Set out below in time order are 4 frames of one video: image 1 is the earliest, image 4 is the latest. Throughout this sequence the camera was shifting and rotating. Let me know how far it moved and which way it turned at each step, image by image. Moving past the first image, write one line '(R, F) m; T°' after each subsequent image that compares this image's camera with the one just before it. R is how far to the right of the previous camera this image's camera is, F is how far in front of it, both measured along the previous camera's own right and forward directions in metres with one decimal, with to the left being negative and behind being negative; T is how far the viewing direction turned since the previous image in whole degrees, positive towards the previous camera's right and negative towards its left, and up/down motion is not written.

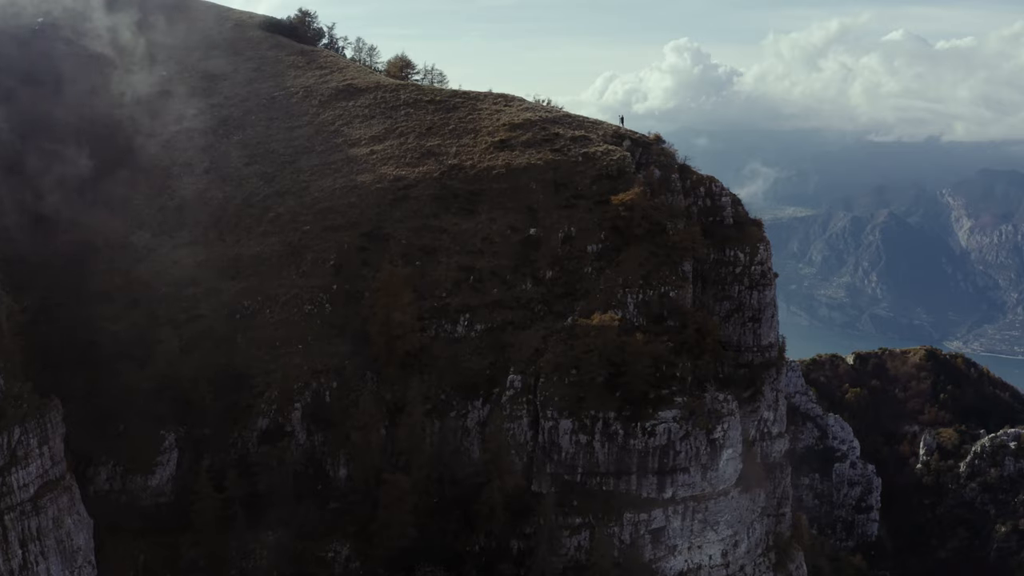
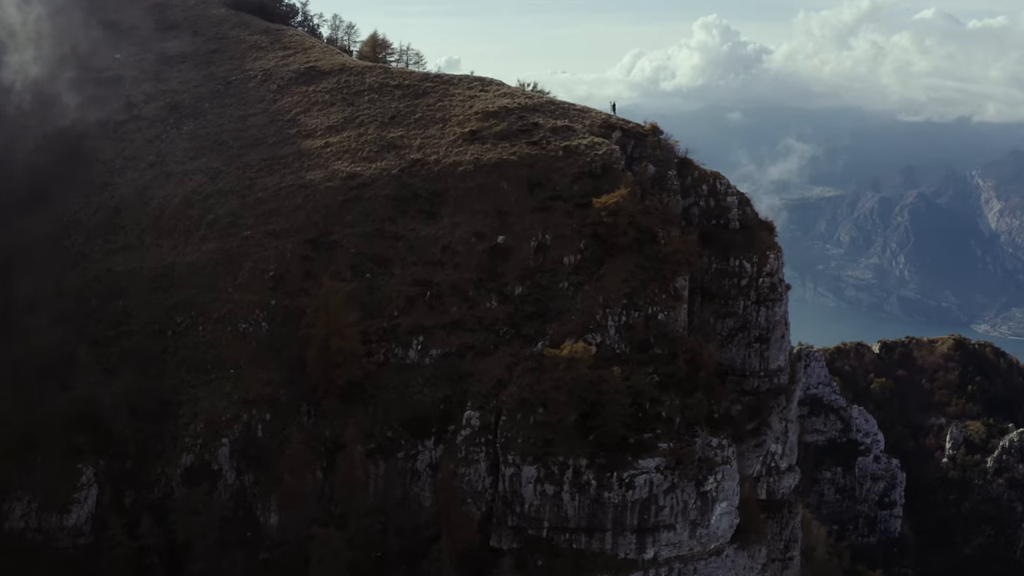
(+4.3, +7.5) m; -2°
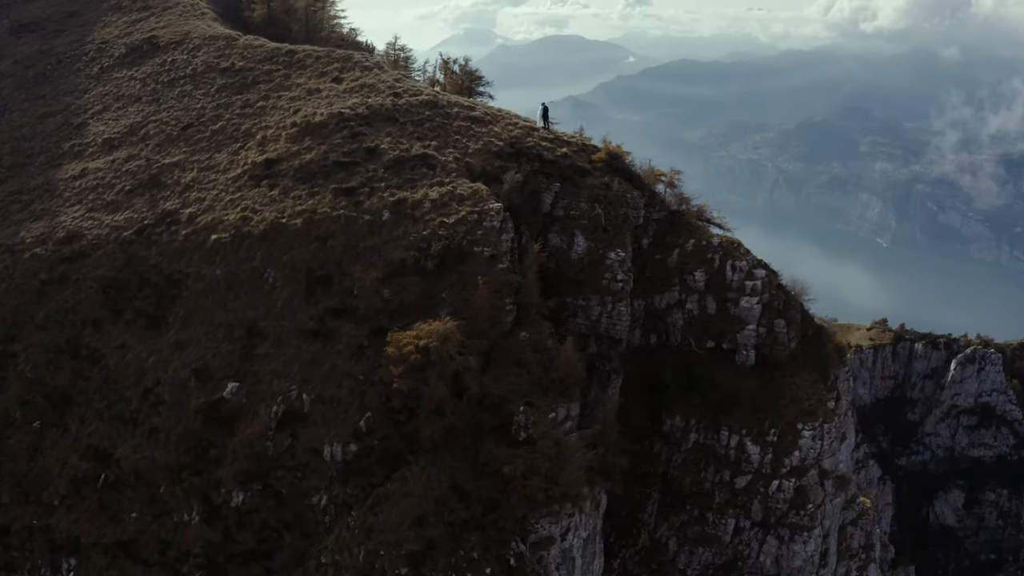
(+16.3, +25.8) m; -13°
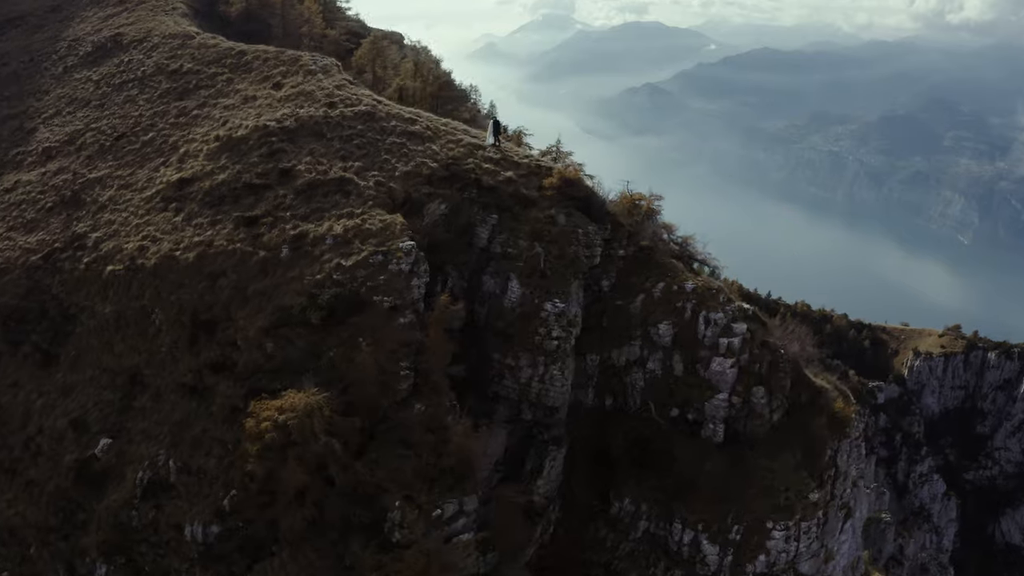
(+5.4, +4.6) m; -5°
